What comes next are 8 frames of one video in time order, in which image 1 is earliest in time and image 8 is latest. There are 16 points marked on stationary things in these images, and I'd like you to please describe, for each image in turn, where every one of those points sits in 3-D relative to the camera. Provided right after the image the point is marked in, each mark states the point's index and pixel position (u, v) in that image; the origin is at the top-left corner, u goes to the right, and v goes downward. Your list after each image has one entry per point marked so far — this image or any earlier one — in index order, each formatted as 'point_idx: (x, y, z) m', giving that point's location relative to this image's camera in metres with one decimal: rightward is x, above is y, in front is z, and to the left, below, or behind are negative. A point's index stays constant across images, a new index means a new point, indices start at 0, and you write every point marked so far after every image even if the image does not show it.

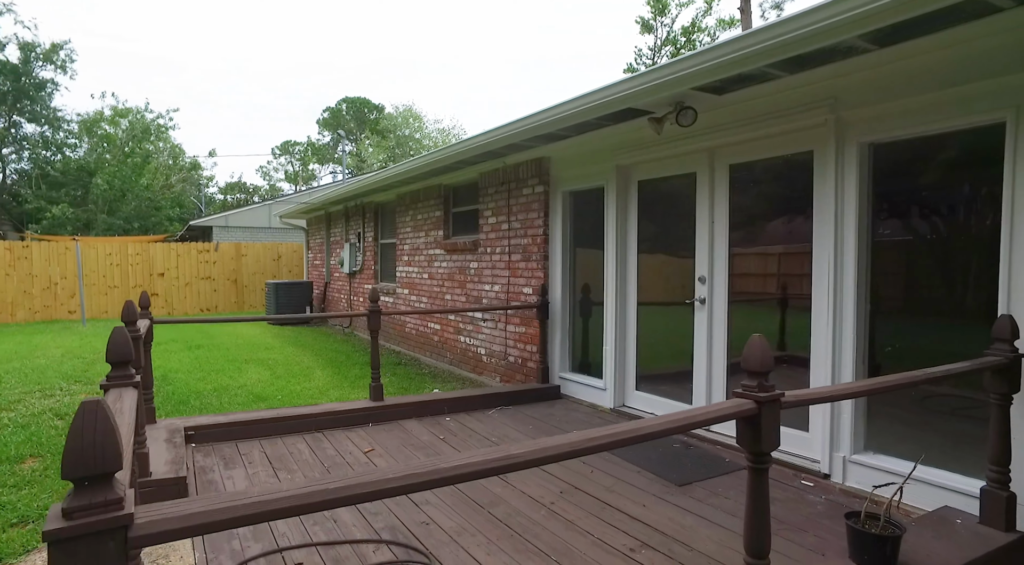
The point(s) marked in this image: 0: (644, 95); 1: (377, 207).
0: (+0.7, +1.1, +3.6) m
1: (-2.0, +1.1, +9.5) m
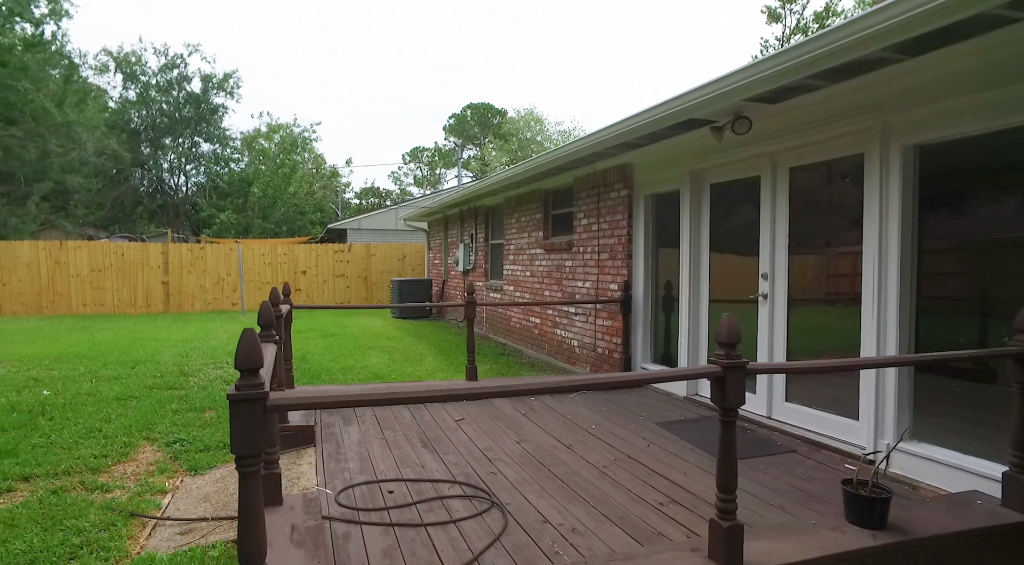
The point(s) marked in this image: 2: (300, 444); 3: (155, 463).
0: (+1.2, +1.1, +4.0) m
1: (-0.4, +1.2, +10.3) m
2: (-1.2, -0.9, +3.6) m
3: (-1.9, -1.0, +3.4) m
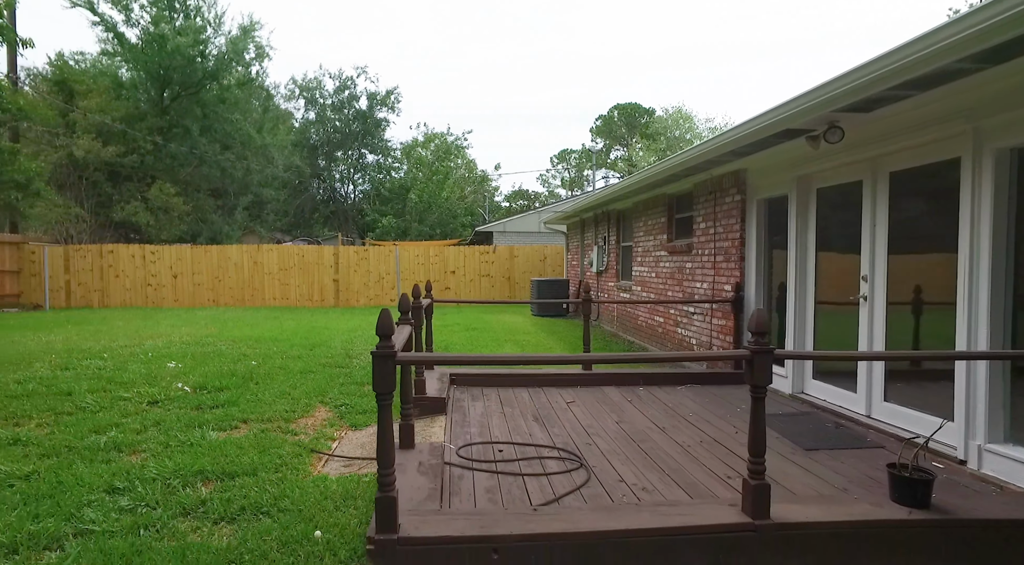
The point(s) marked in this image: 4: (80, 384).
0: (+1.9, +1.1, +4.2) m
1: (+1.8, +1.2, +10.7) m
2: (-0.5, -0.9, +4.3) m
3: (-1.3, -0.9, +4.3) m
4: (-3.7, -0.9, +5.4) m
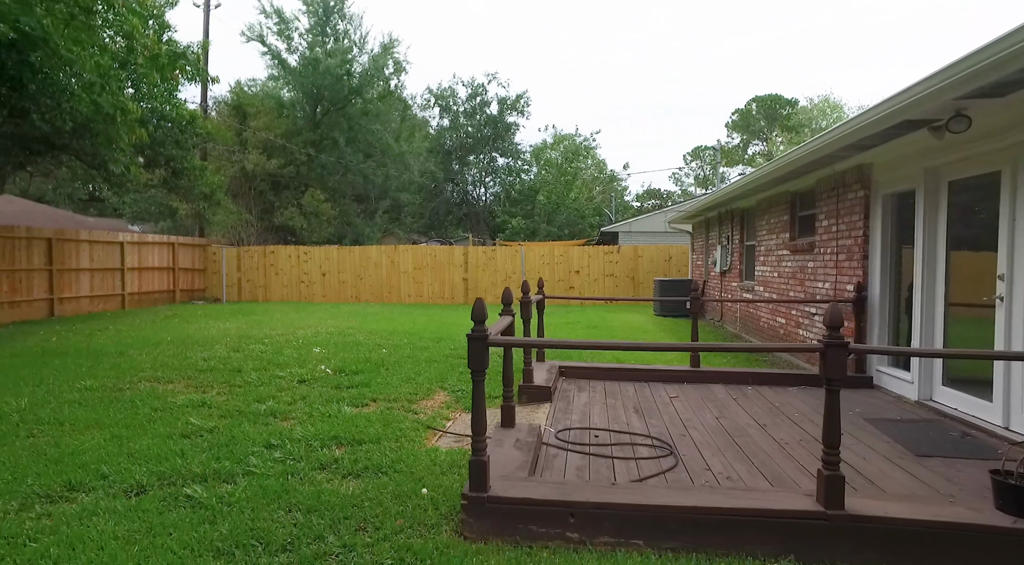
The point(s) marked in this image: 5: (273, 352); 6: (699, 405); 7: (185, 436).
0: (+2.6, +1.1, +4.0) m
1: (+3.8, +1.2, +10.4) m
2: (+0.2, -0.9, +4.7) m
3: (-0.5, -0.9, +4.8) m
4: (-2.7, -0.8, +6.3) m
5: (-2.7, -0.8, +7.0) m
6: (+1.4, -0.9, +4.6) m
7: (-1.9, -0.9, +3.7) m
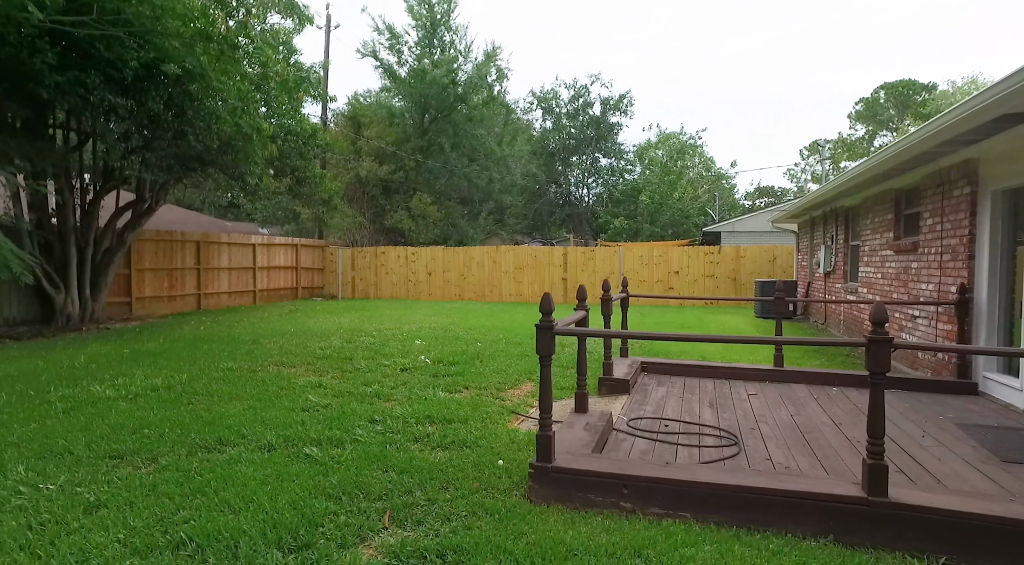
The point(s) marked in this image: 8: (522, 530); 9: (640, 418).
0: (+3.1, +1.1, +3.9) m
1: (+5.4, +1.1, +10.0) m
2: (+0.8, -0.9, +4.9) m
3: (+0.2, -0.9, +5.2) m
4: (-1.7, -0.8, +7.0) m
5: (-1.6, -0.8, +7.7) m
6: (+2.0, -0.9, +4.7) m
7: (-1.4, -0.9, +4.4) m
8: (0.0, -1.0, +2.4) m
9: (+0.8, -0.9, +4.1) m
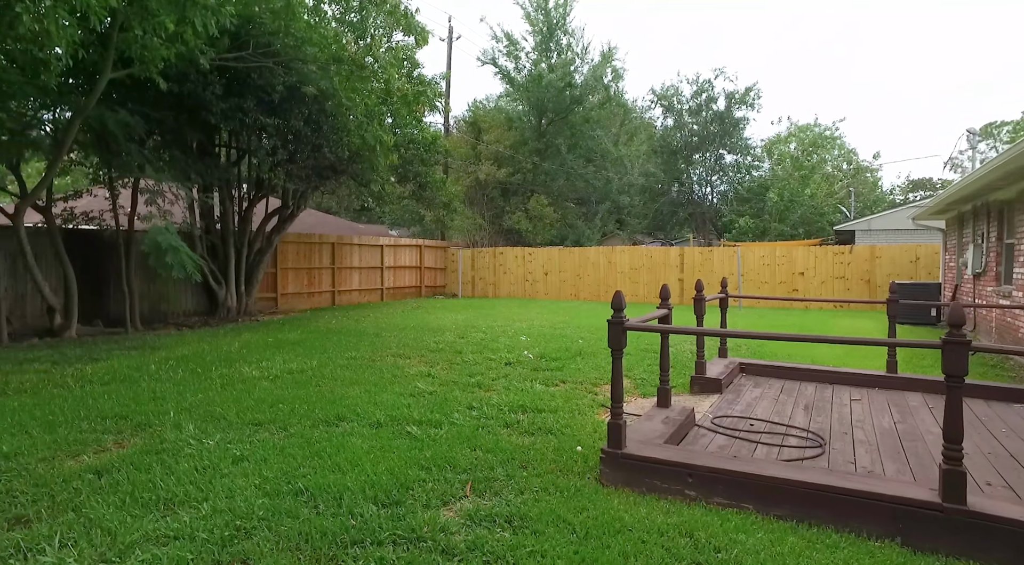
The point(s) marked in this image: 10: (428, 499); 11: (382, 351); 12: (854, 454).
0: (+3.6, +1.1, +3.5) m
1: (+7.0, +1.1, +9.1) m
2: (+1.6, -0.9, +5.0) m
3: (+1.0, -0.9, +5.3) m
4: (-0.5, -0.8, +7.5) m
5: (-0.3, -0.7, +8.2) m
6: (+2.7, -0.9, +4.5) m
7: (-0.8, -0.9, +4.8) m
8: (+0.3, -0.9, +2.7) m
9: (+1.4, -0.9, +4.2) m
10: (-0.4, -0.9, +2.7) m
11: (-1.5, -0.8, +7.1) m
12: (+1.9, -1.0, +3.5) m
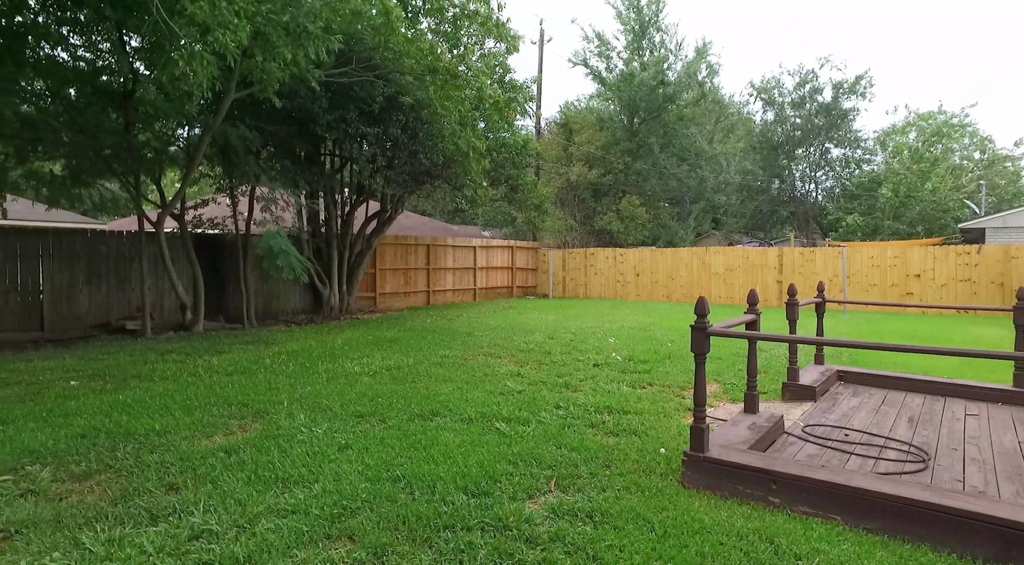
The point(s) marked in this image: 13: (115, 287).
0: (+4.1, +1.0, +3.1) m
1: (+8.2, +1.0, +8.1) m
2: (+2.3, -0.9, +4.8) m
3: (+1.7, -0.9, +5.3) m
4: (+0.5, -0.8, +7.6) m
5: (+0.9, -0.8, +8.3) m
6: (+3.3, -1.0, +4.2) m
7: (-0.1, -0.9, +5.0) m
8: (+0.7, -1.0, +2.7) m
9: (+2.0, -0.9, +4.1) m
10: (0.0, -1.0, +2.9) m
11: (-0.5, -0.8, +7.4) m
12: (+2.4, -1.0, +3.3) m
13: (-5.8, -0.1, +9.1) m
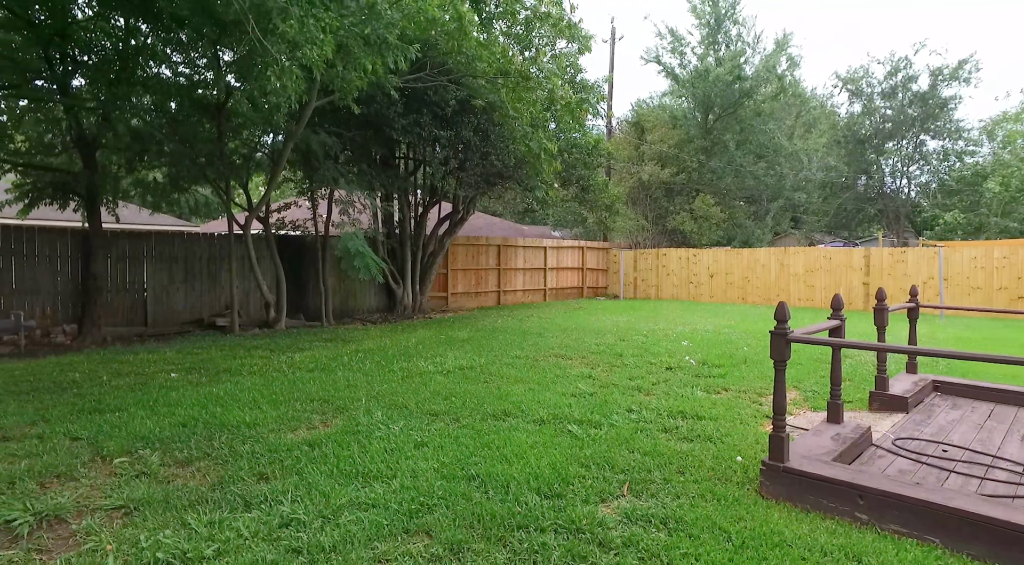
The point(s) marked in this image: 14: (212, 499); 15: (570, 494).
0: (+4.4, +1.0, +2.7) m
1: (+9.1, +1.0, +7.2) m
2: (+2.8, -0.9, +4.6) m
3: (+2.3, -0.9, +5.1) m
4: (+1.4, -0.8, +7.5) m
5: (+1.8, -0.8, +8.1) m
6: (+3.7, -1.0, +3.9) m
7: (+0.5, -0.9, +5.1) m
8: (+1.0, -1.0, +2.7) m
9: (+2.5, -1.0, +3.9) m
10: (+0.3, -1.0, +2.9) m
11: (+0.4, -0.8, +7.4) m
12: (+2.7, -1.0, +3.1) m
13: (-4.7, -0.1, +9.7) m
14: (-1.4, -1.0, +2.9) m
15: (+0.3, -1.0, +2.9) m
